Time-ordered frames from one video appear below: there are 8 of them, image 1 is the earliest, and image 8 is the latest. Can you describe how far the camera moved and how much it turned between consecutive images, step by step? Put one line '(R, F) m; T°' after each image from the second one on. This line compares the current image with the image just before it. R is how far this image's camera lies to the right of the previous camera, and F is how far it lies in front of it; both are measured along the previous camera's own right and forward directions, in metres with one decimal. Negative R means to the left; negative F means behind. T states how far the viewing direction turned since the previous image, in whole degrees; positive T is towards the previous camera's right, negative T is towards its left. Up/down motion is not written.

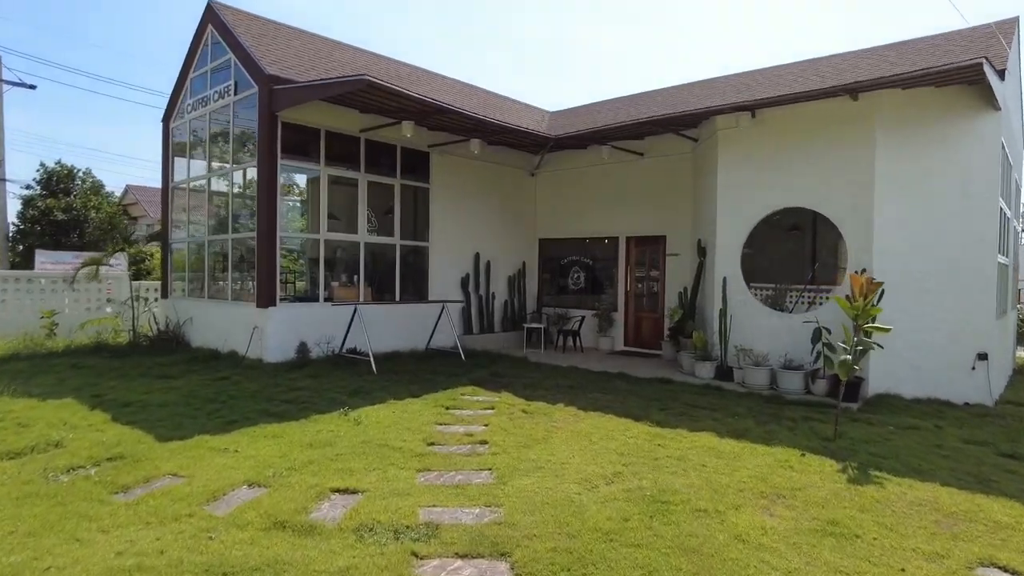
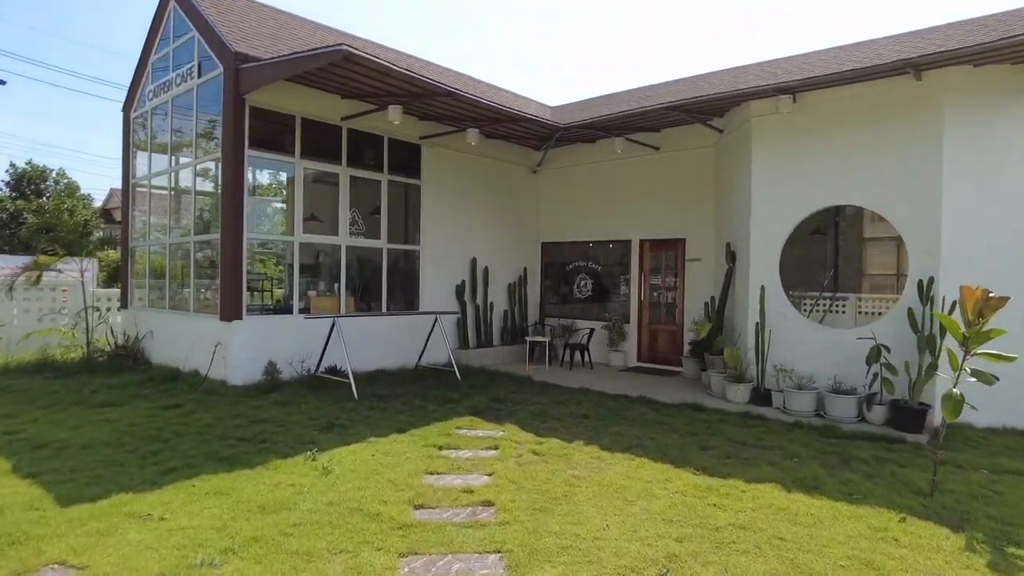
(-0.1, +1.1) m; +1°
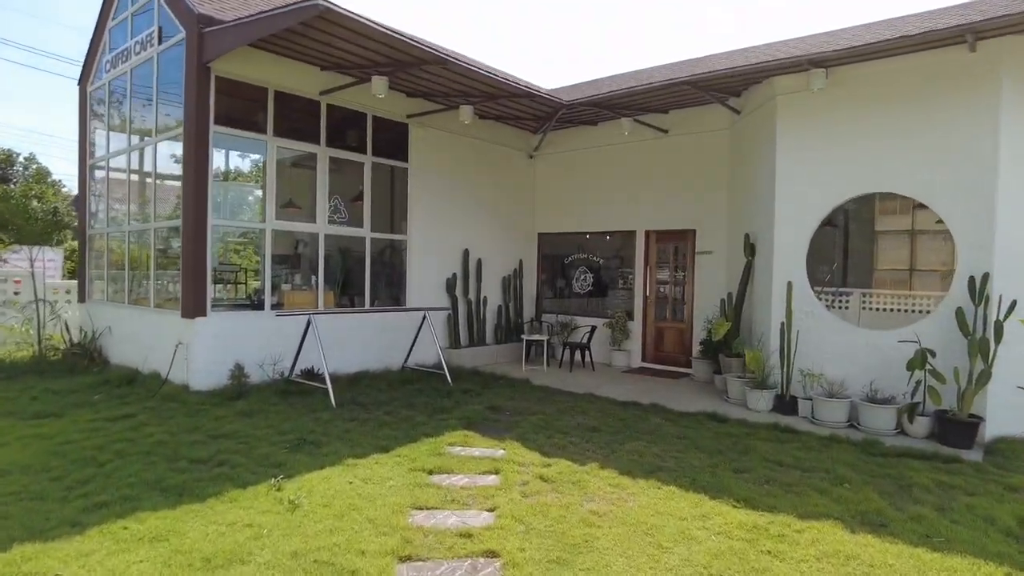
(-0.1, +0.7) m; +1°
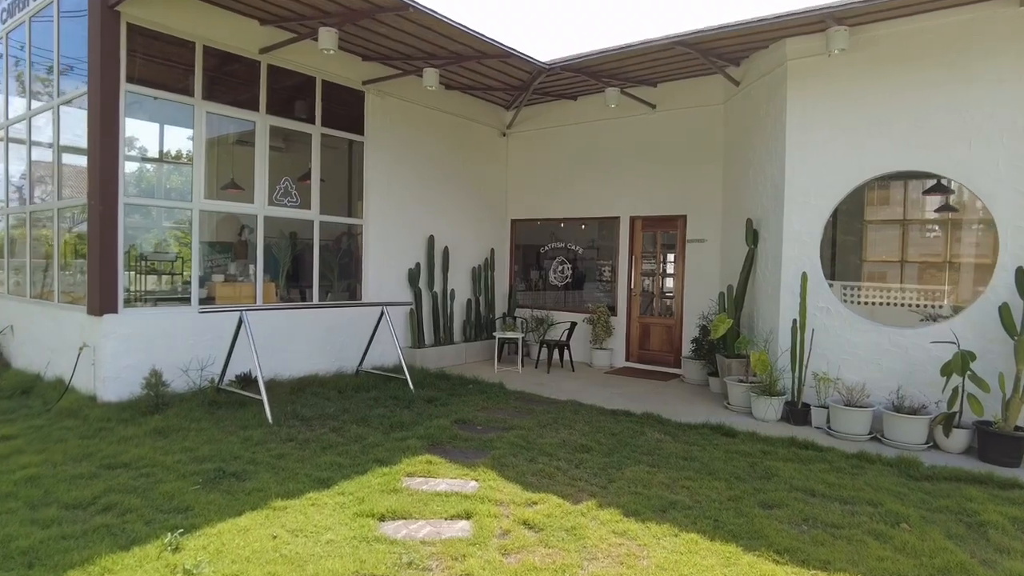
(0.0, +0.9) m; +3°
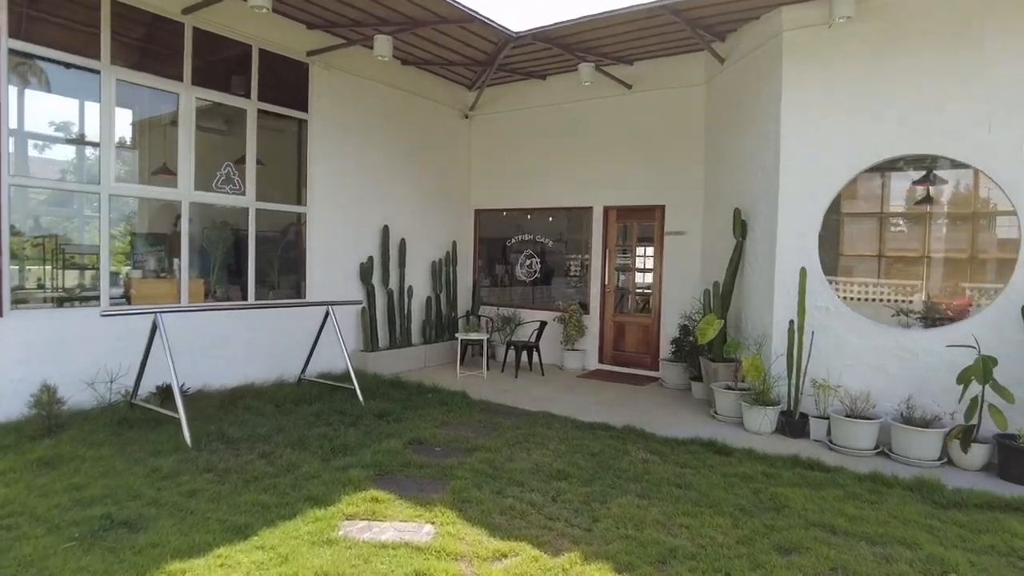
(0.0, +0.7) m; +3°
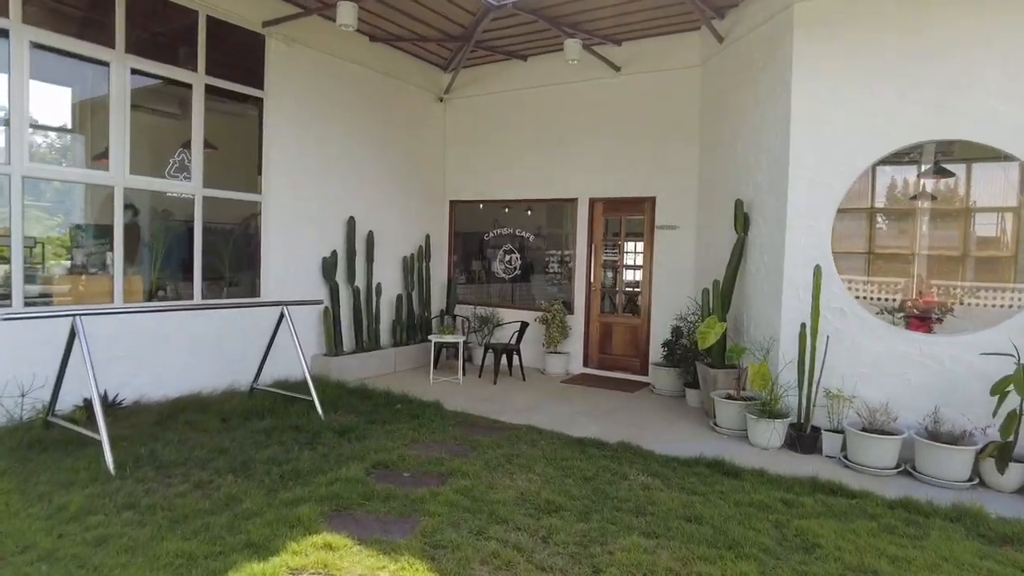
(0.0, +0.6) m; +2°
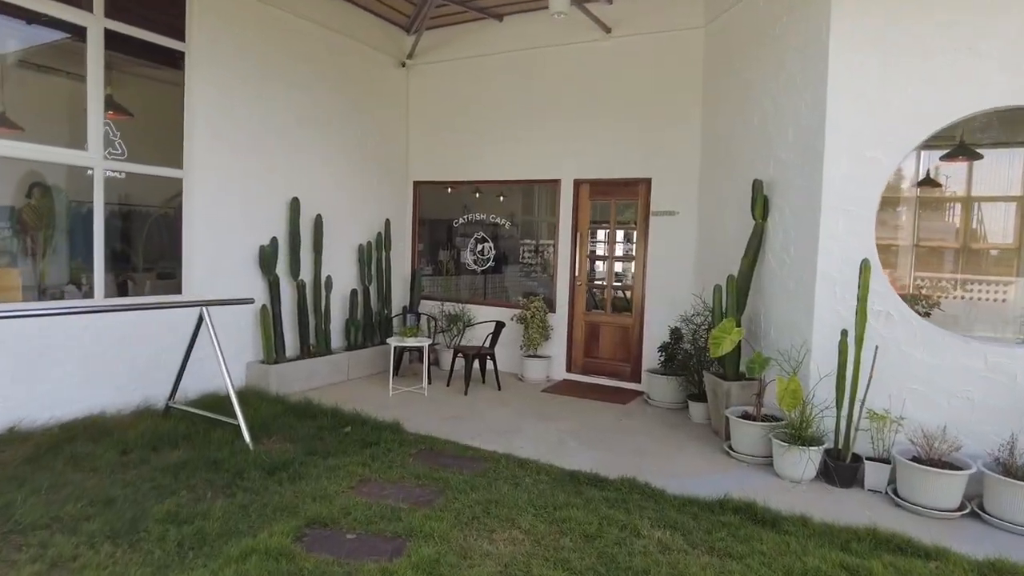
(-0.1, +0.9) m; +3°
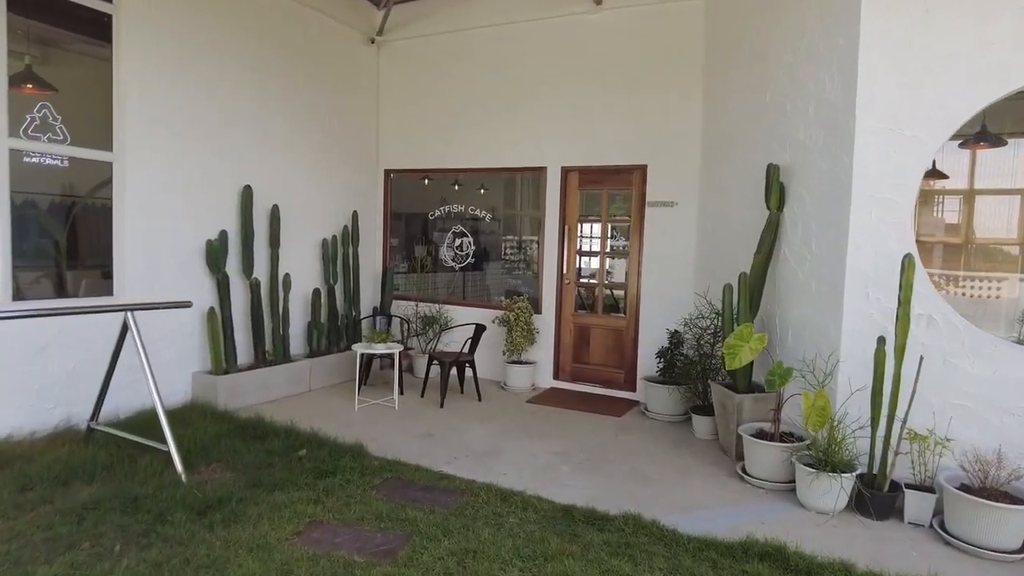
(0.0, +0.6) m; +2°
